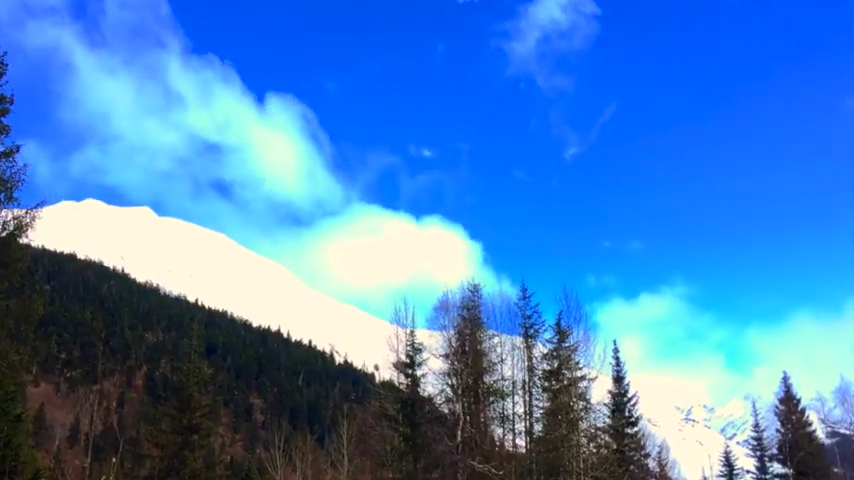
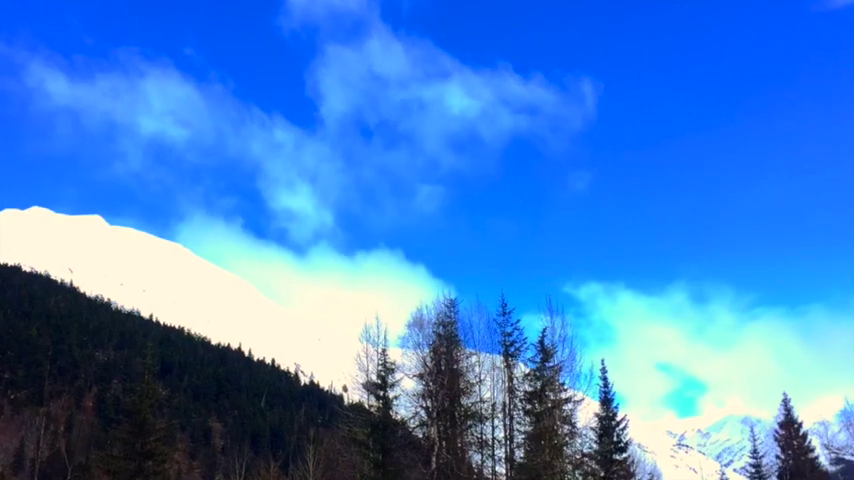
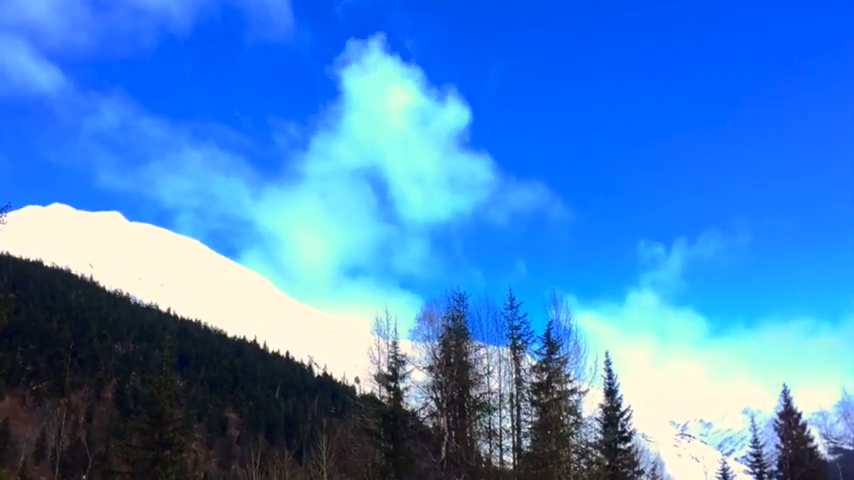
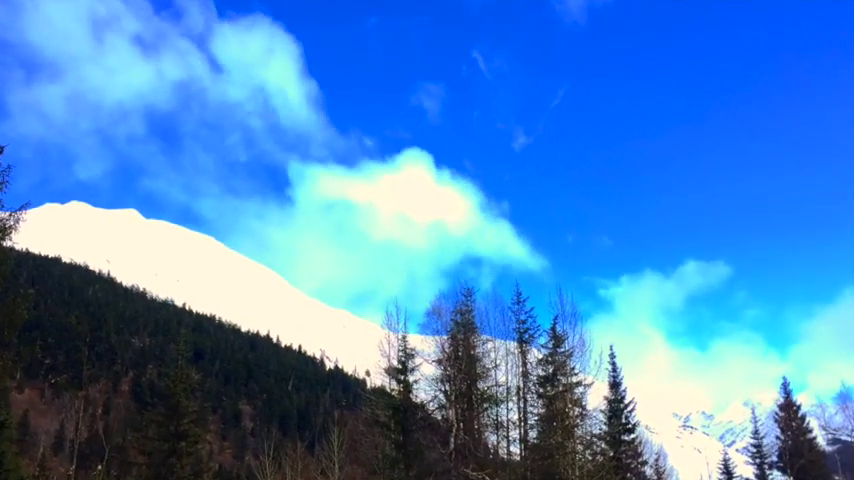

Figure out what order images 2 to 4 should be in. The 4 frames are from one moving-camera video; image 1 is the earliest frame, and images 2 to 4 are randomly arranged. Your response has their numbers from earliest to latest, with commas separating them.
4, 3, 2
